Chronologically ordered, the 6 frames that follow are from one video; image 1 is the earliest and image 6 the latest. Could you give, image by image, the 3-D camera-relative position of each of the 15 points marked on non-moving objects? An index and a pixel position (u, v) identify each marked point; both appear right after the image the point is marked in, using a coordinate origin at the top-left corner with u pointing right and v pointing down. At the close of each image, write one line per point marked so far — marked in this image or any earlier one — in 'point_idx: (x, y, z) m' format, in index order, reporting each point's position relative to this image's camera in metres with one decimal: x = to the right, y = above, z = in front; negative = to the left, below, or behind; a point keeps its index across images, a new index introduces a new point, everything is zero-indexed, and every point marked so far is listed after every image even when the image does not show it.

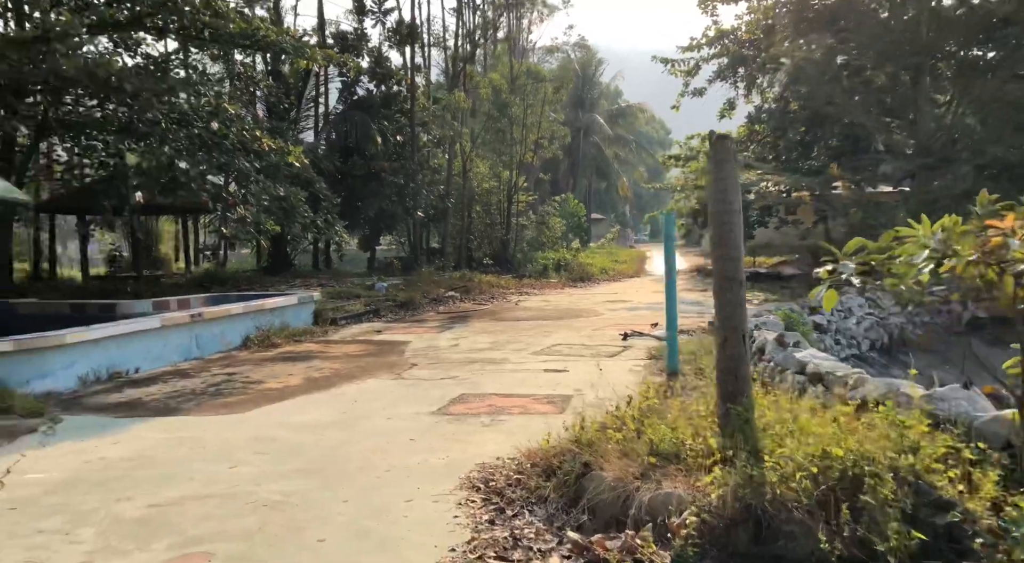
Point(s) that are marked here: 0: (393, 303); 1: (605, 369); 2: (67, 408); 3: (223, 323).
0: (-1.8, -0.3, +13.1) m
1: (+0.7, -0.7, +6.8) m
2: (-3.0, -0.9, +5.8) m
3: (-3.0, -0.4, +8.9) m
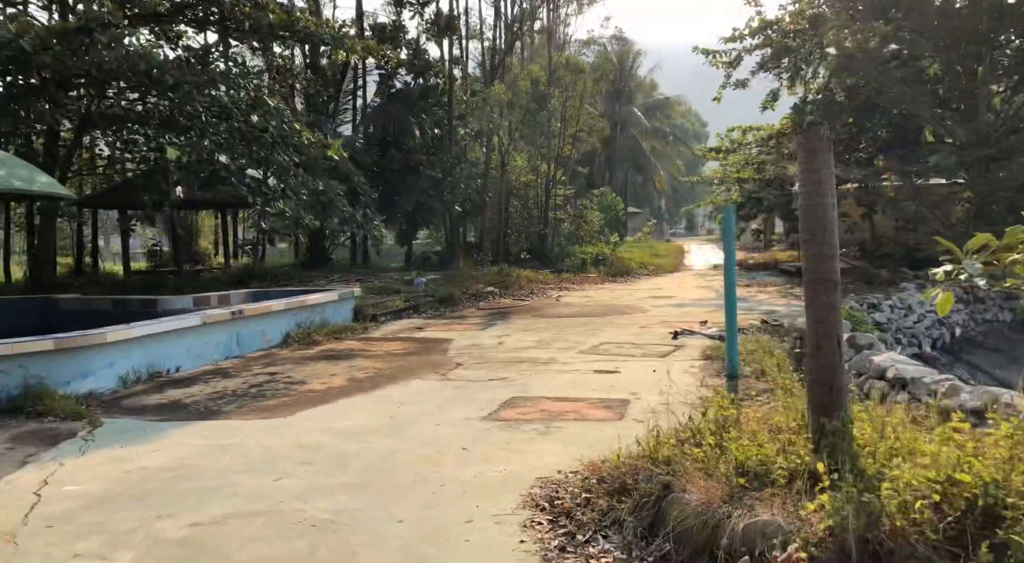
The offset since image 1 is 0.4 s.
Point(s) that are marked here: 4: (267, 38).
0: (-1.2, -0.3, +12.9) m
1: (+1.1, -0.7, +6.5) m
2: (-2.7, -0.8, +5.6) m
3: (-2.5, -0.4, +8.7) m
4: (-3.7, +3.7, +13.1) m
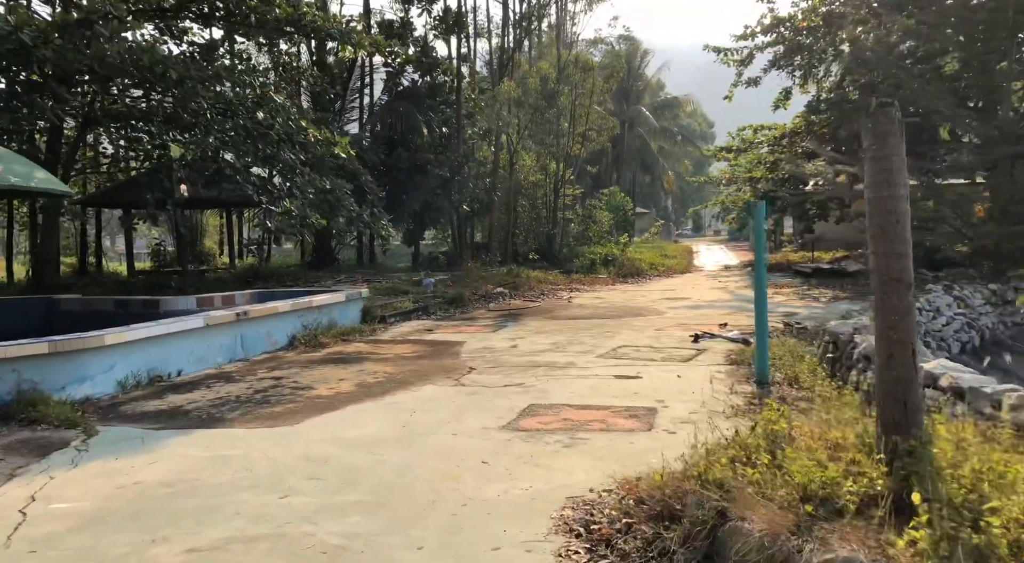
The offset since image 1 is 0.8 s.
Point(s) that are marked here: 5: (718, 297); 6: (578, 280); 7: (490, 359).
0: (-1.0, -0.3, +12.6) m
1: (+1.2, -0.7, +6.2) m
2: (-2.5, -0.8, +5.3) m
3: (-2.4, -0.4, +8.4) m
4: (-3.6, +3.7, +12.8) m
5: (+3.3, -0.3, +13.7) m
6: (+1.5, 0.0, +18.9) m
7: (-0.2, -0.7, +7.6) m
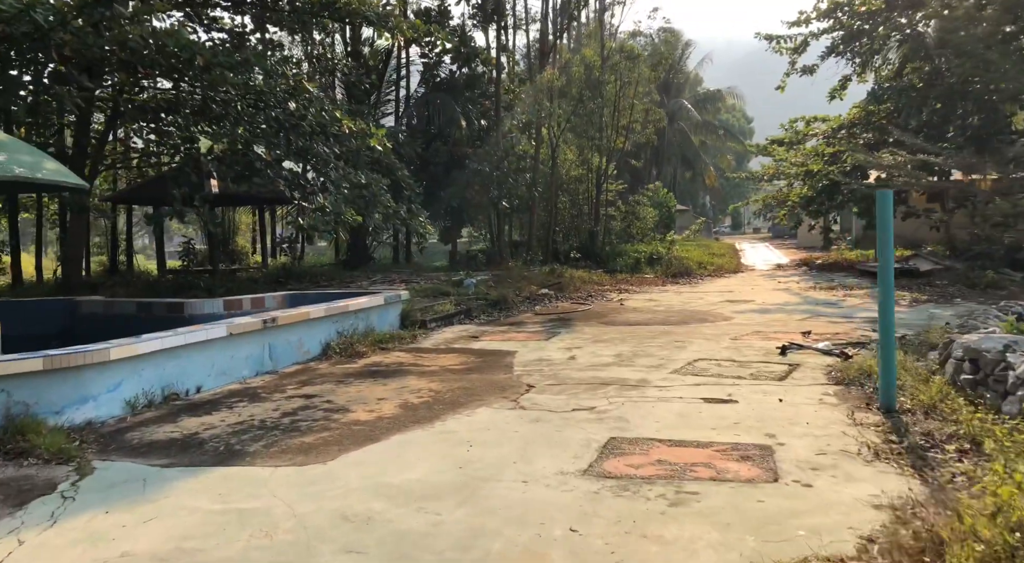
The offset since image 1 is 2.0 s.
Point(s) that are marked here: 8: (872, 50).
0: (-0.4, -0.3, +11.8) m
1: (+1.7, -0.7, +5.2) m
2: (-2.1, -0.9, +4.5) m
3: (-1.9, -0.4, +7.6) m
4: (-2.9, +3.7, +12.0) m
5: (+4.0, -0.3, +12.7) m
6: (+2.4, 0.0, +17.9) m
7: (+0.3, -0.7, +6.7) m
8: (+8.3, +5.3, +19.8) m
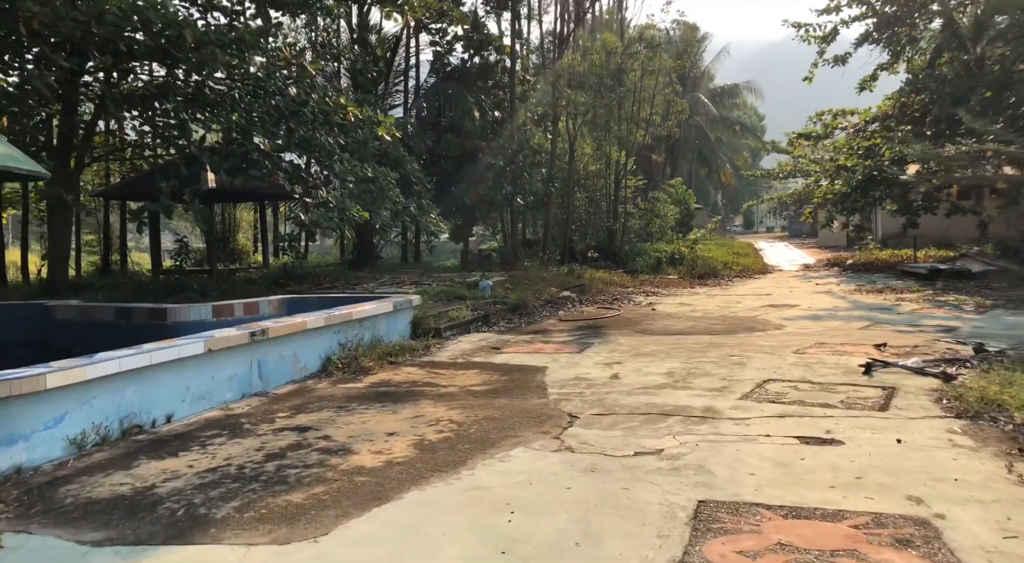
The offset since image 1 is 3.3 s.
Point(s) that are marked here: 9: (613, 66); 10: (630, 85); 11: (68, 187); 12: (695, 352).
0: (-0.1, -0.3, +10.7) m
1: (+1.9, -0.8, +4.1) m
2: (-1.9, -0.9, +3.4) m
3: (-1.6, -0.4, +6.5) m
4: (-2.6, +3.7, +10.9) m
5: (+4.3, -0.3, +11.5) m
6: (+2.7, 0.0, +16.8) m
7: (+0.5, -0.7, +5.6) m
8: (+8.6, +5.3, +18.6) m
9: (+2.2, +4.7, +18.6) m
10: (+2.7, +4.4, +19.4) m
11: (-6.9, +1.5, +13.4) m
12: (+1.6, -0.6, +7.3) m
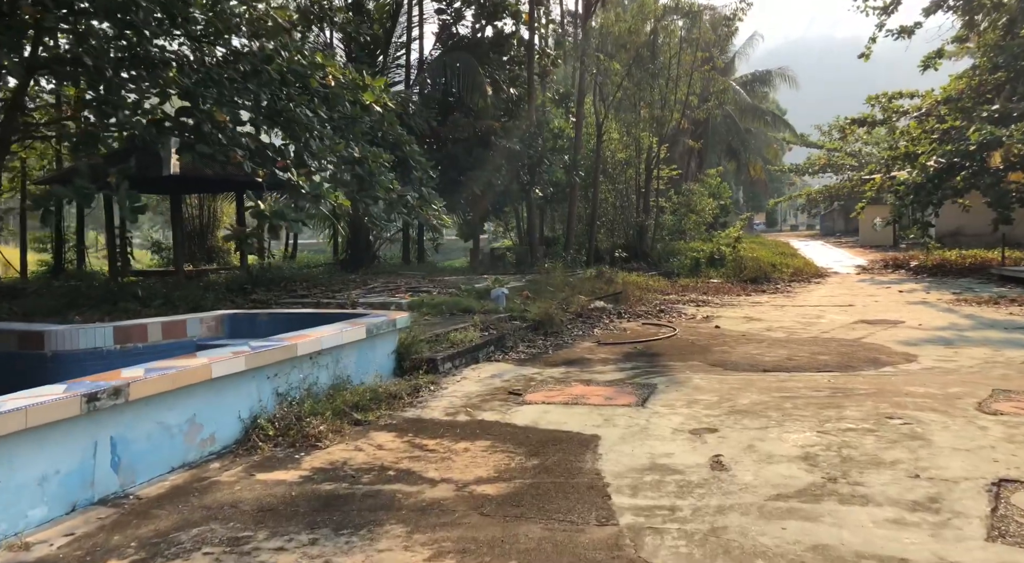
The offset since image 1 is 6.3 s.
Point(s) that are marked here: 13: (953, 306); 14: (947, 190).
0: (+0.1, -0.4, +8.1) m
1: (+2.0, -0.9, +1.5) m
2: (-1.8, -1.0, +0.9) m
3: (-1.5, -0.5, +4.0) m
4: (-2.4, +3.6, +8.4) m
5: (+4.5, -0.4, +8.9) m
6: (+3.0, -0.1, +14.2) m
7: (+0.7, -0.8, +3.0) m
8: (+9.0, +5.2, +16.0) m
9: (+2.5, +4.6, +16.1) m
10: (+3.0, +4.4, +16.8) m
11: (-6.7, +1.4, +11.0) m
12: (+1.7, -0.7, +4.7) m
13: (+5.3, -0.3, +10.3) m
14: (+8.1, +1.7, +15.9) m
